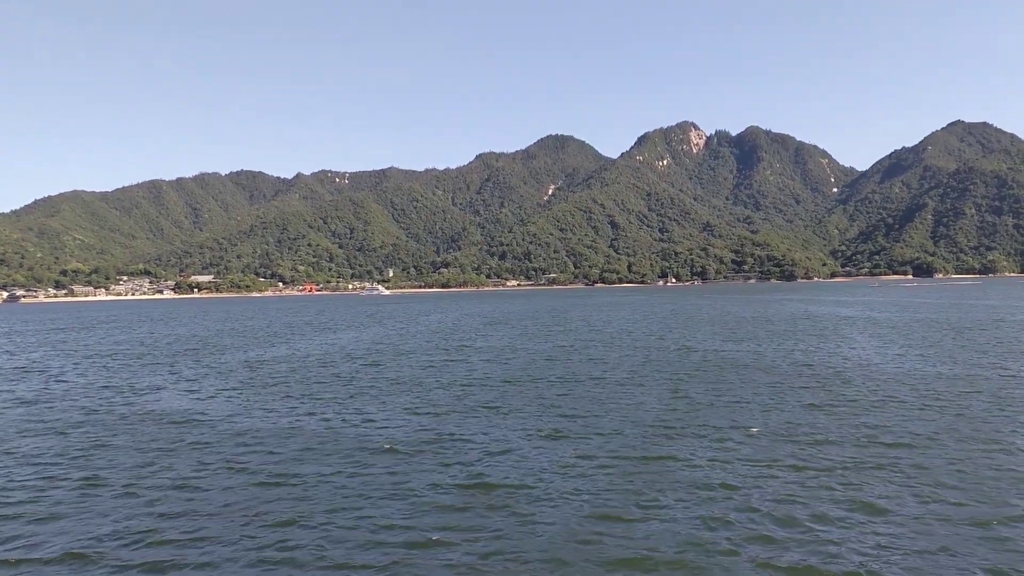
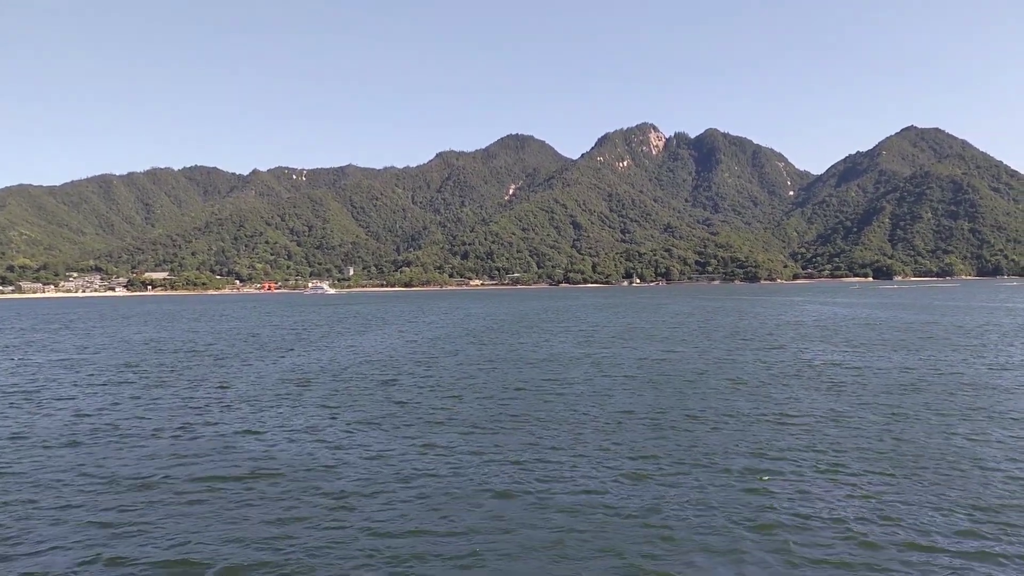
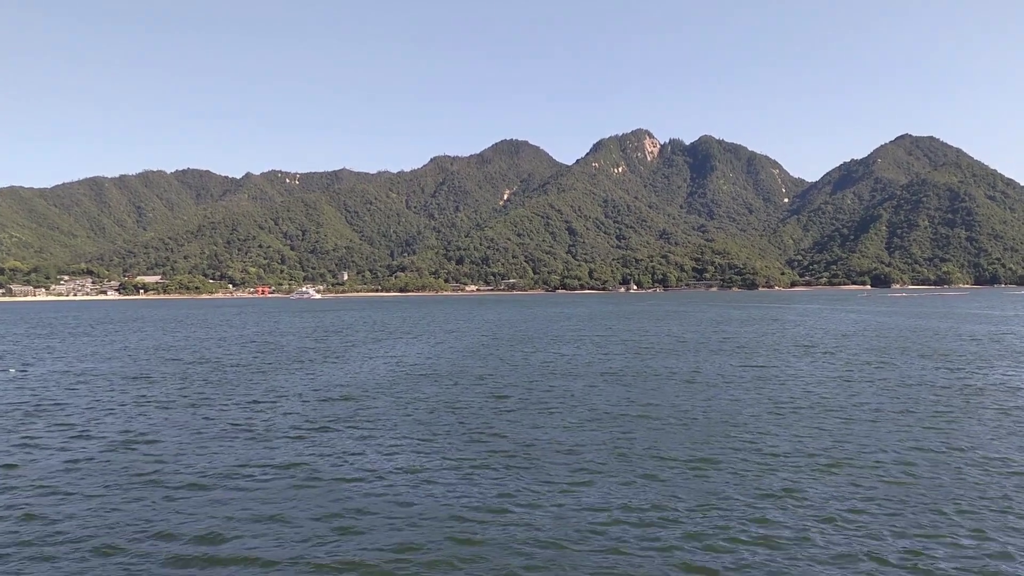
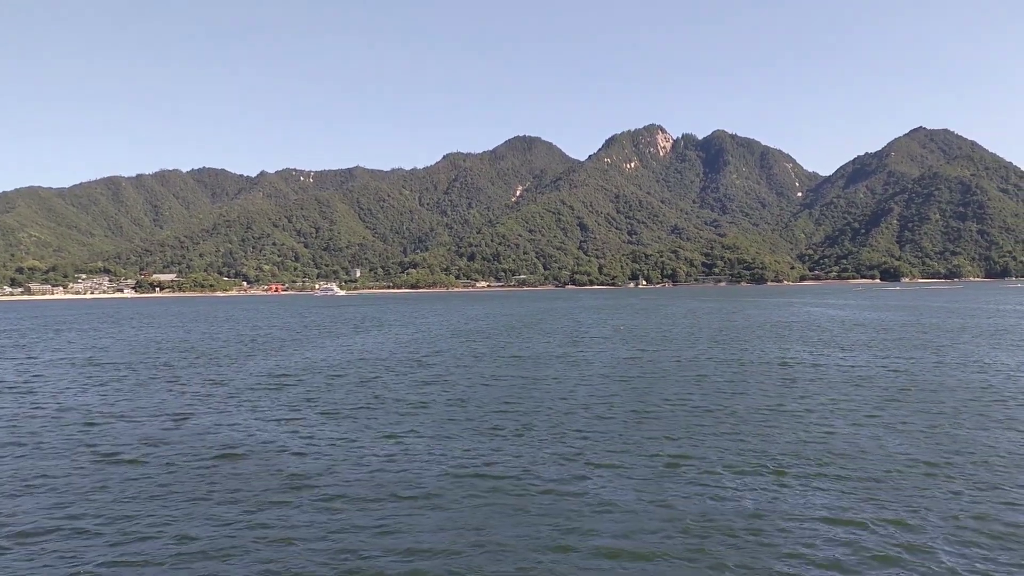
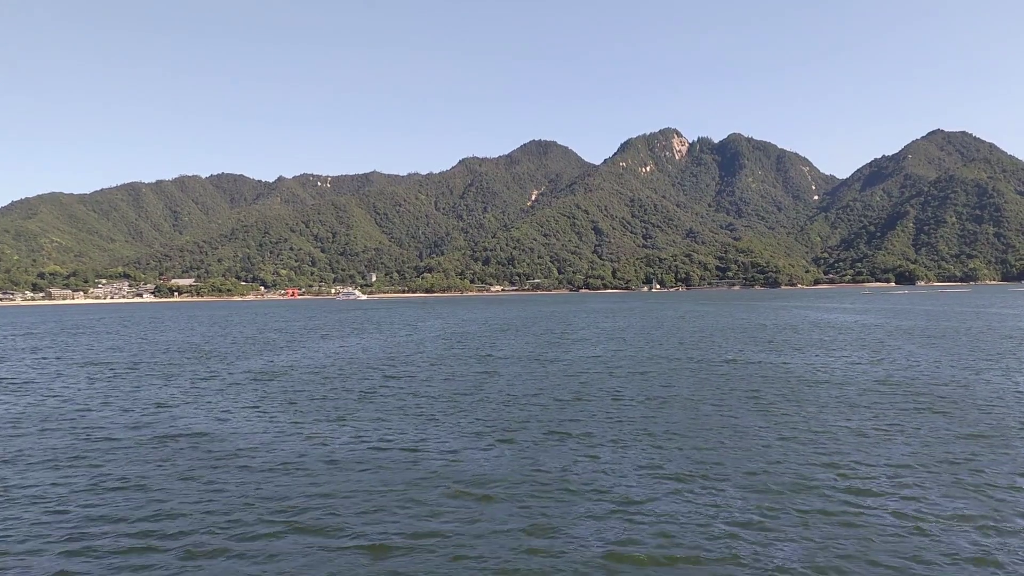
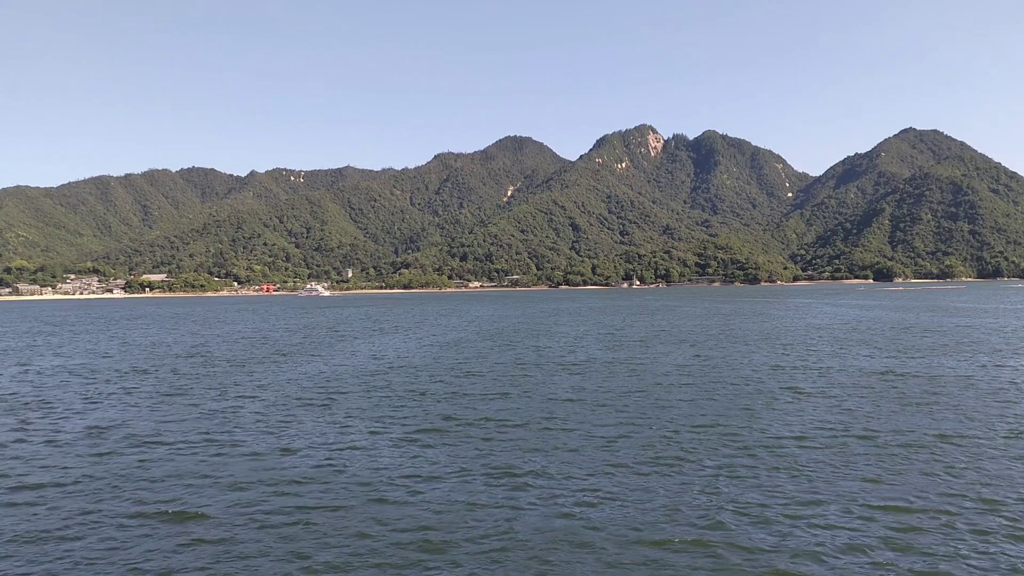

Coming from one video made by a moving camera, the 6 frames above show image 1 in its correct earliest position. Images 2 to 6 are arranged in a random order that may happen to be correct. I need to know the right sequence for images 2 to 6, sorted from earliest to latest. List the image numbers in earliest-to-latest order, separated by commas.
5, 4, 2, 6, 3
